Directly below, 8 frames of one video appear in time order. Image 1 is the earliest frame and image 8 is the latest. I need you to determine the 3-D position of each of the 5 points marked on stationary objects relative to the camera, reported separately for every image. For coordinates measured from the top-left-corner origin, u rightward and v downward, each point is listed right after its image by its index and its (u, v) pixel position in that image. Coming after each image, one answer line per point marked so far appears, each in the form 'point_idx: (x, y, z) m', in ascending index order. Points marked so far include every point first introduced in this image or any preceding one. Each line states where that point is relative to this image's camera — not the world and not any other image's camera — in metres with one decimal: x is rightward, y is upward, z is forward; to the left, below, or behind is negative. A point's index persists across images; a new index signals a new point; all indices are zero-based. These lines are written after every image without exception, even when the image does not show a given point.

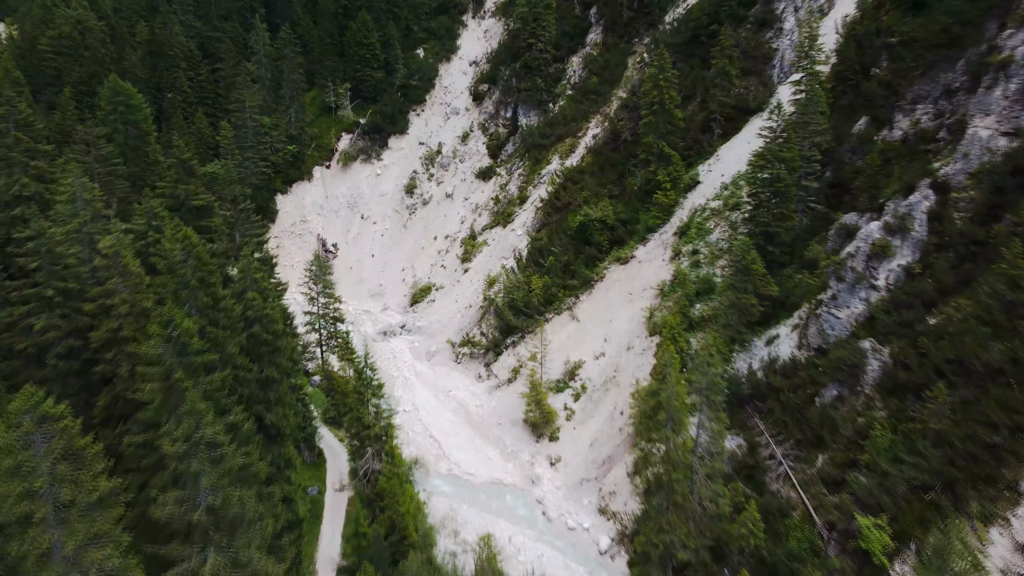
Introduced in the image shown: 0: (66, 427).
0: (-6.4, -1.8, +12.8) m
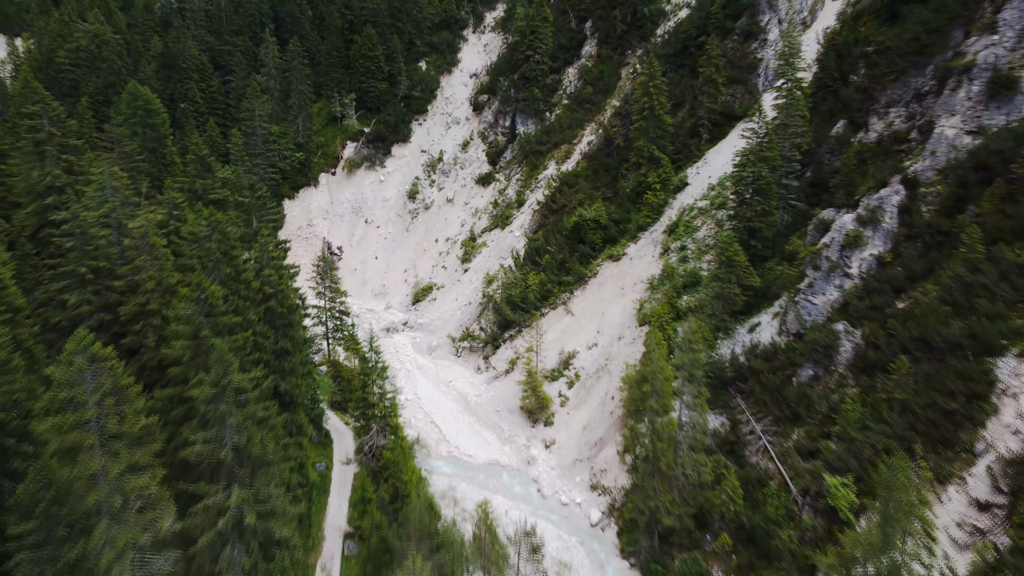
0: (-6.5, -1.2, +14.3) m
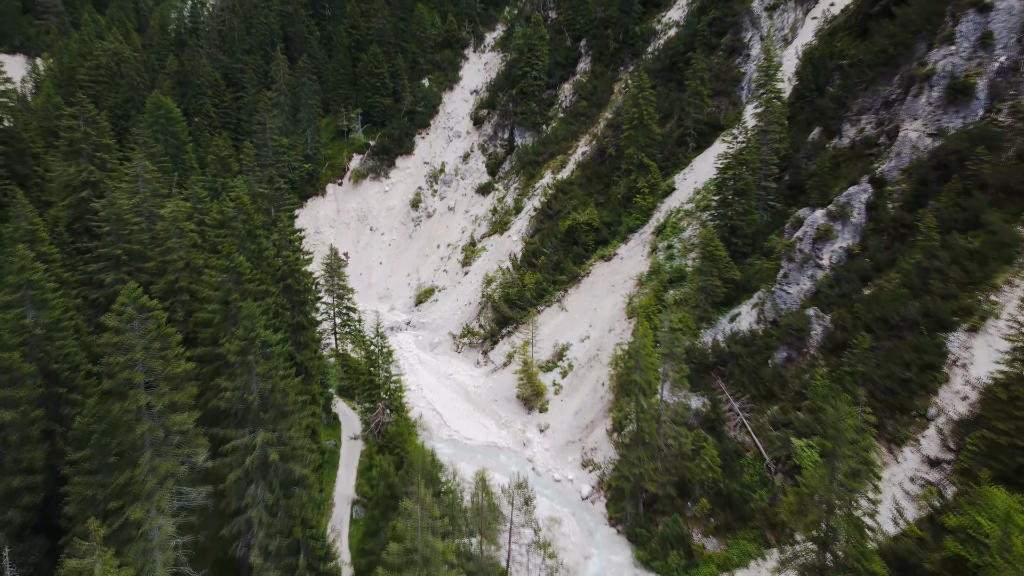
0: (-6.7, -0.5, +16.1) m
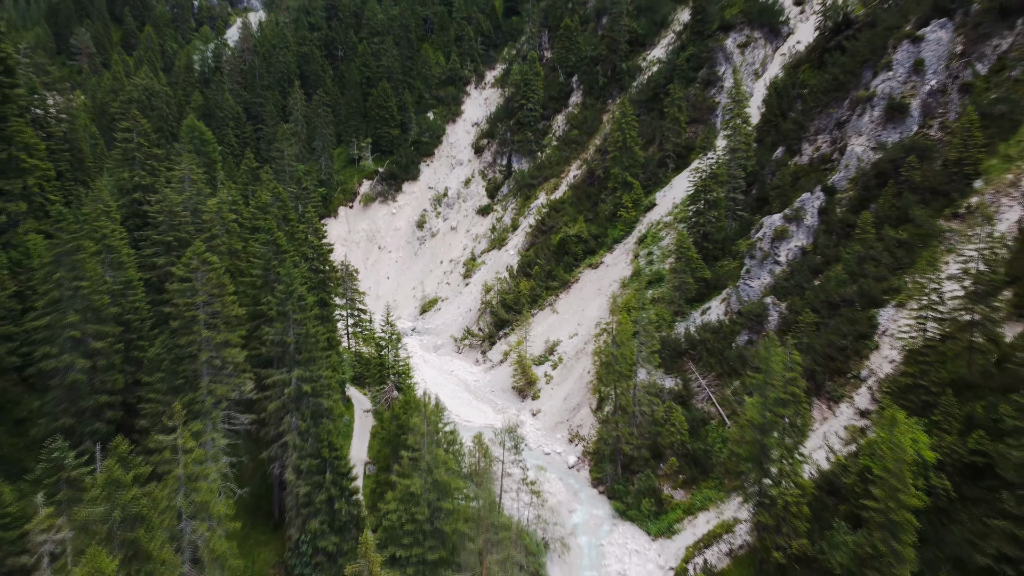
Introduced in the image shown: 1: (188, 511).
0: (-6.9, +0.2, +19.6) m
1: (-5.7, -3.9, +14.7) m
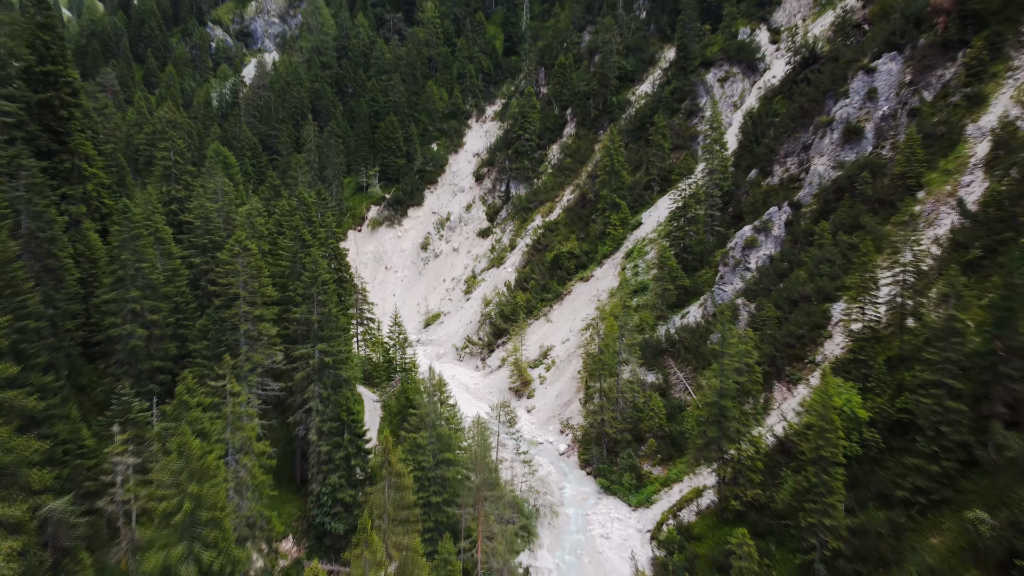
0: (-7.1, +0.6, +22.8) m
1: (-5.9, -3.3, +17.7) m
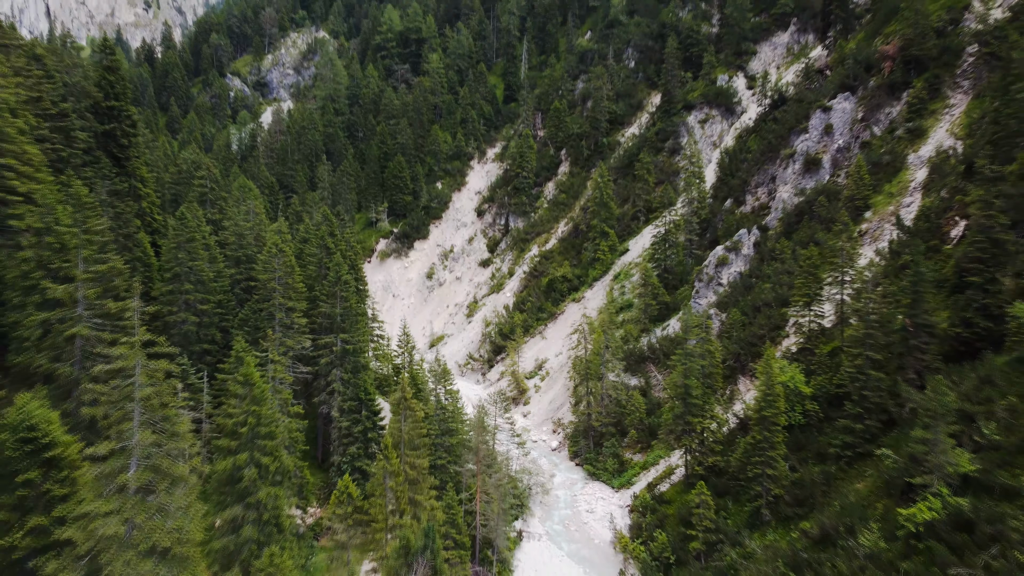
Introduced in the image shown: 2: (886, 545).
0: (-7.2, +0.6, +26.6) m
1: (-6.0, -3.0, +21.3) m
2: (+7.8, -5.4, +17.2) m
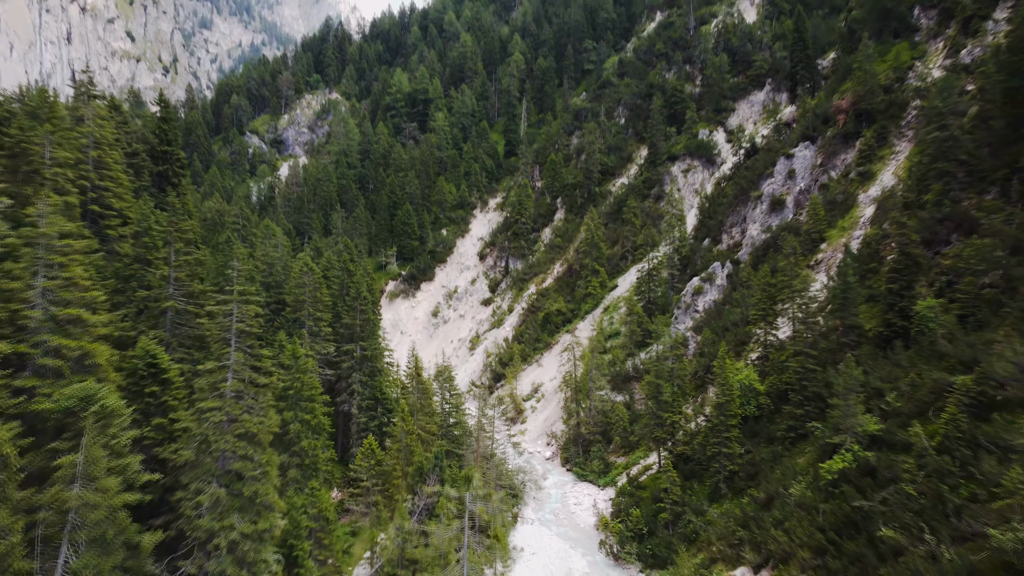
0: (-7.4, 0.0, +30.9) m
1: (-6.2, -3.2, +25.3) m
2: (+7.6, -5.3, +21.0) m
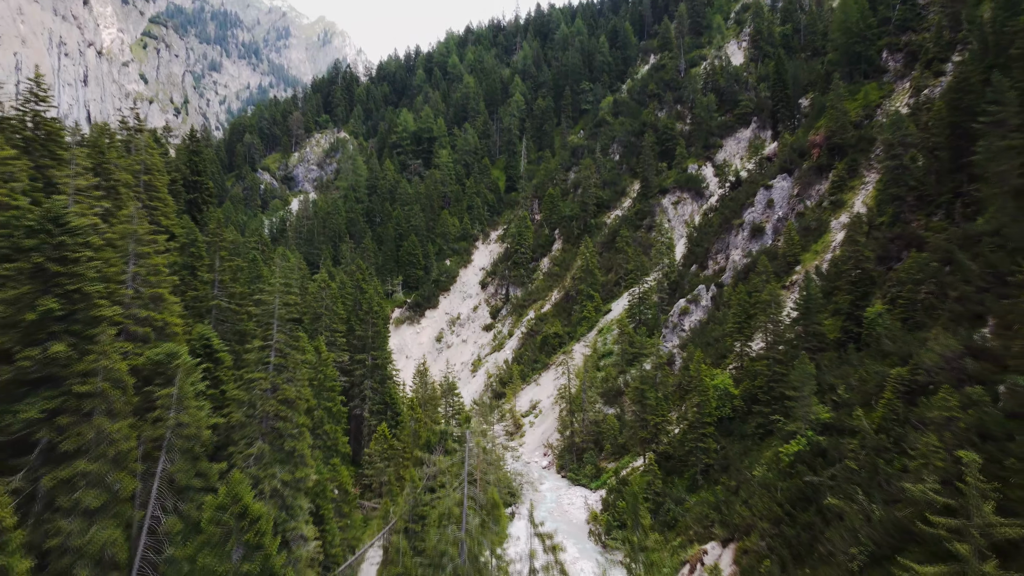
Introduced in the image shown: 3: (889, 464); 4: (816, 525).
0: (-7.5, -0.7, +34.0) m
1: (-6.3, -3.6, +28.2) m
2: (+7.5, -5.4, +23.8) m
3: (+8.4, -3.9, +18.5) m
4: (+7.2, -5.6, +19.5) m
